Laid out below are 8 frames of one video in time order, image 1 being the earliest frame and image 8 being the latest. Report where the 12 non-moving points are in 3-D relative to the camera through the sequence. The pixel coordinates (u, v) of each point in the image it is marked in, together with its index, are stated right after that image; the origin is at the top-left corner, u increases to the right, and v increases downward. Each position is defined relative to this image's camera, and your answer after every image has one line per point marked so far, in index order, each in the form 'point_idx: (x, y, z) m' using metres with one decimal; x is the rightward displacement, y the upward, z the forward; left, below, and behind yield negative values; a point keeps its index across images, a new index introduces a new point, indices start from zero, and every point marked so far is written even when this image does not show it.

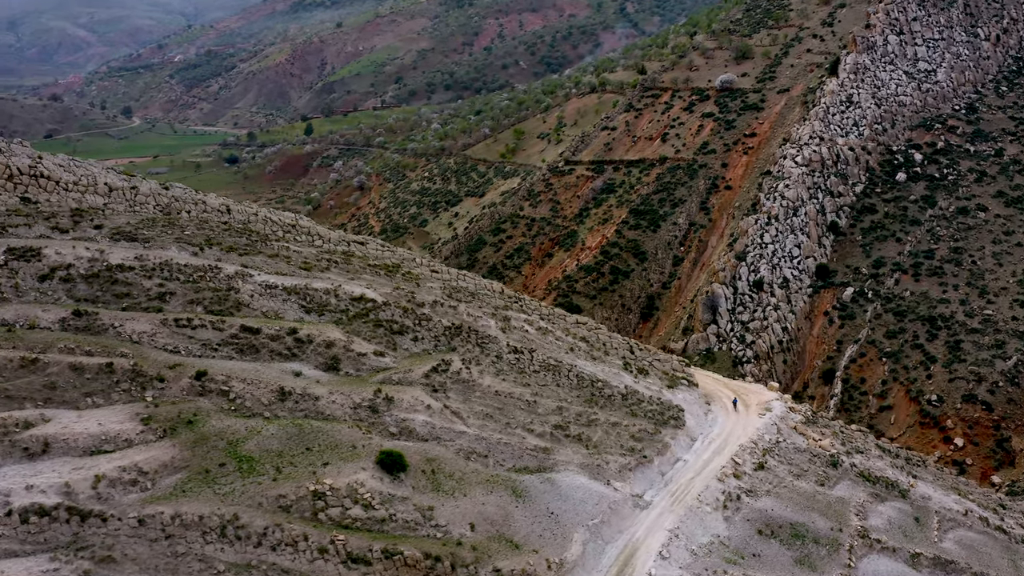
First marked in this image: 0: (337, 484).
0: (-3.1, -3.4, +19.3) m
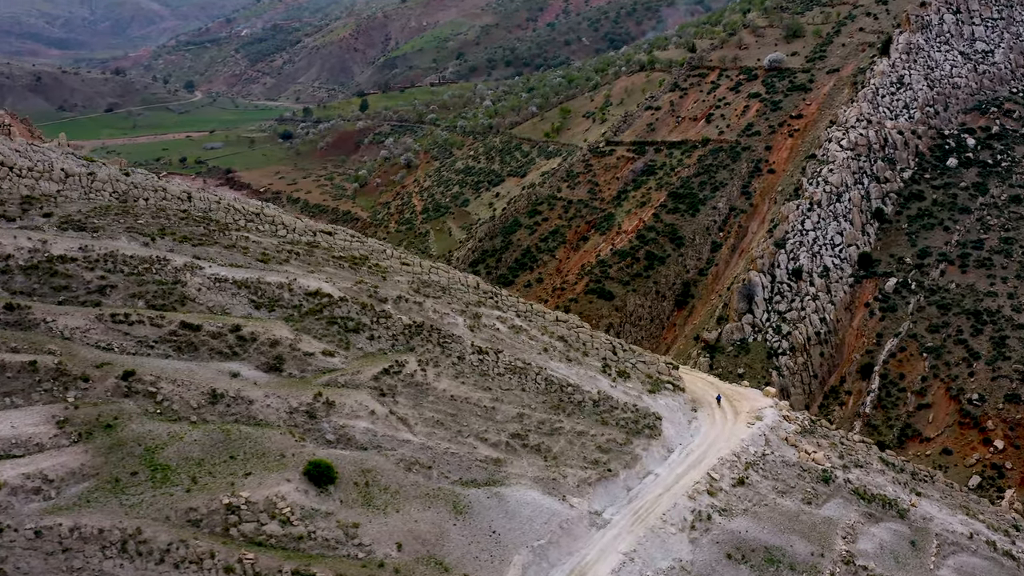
0: (-4.2, -3.4, +18.0) m
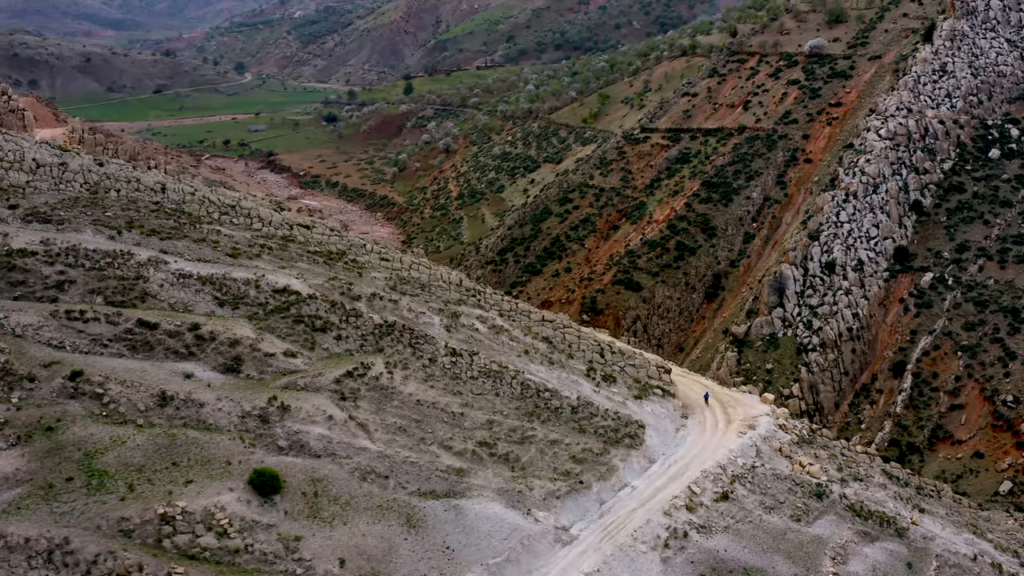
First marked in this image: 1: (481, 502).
0: (-5.0, -3.4, +17.2) m
1: (-0.5, -3.7, +19.4) m
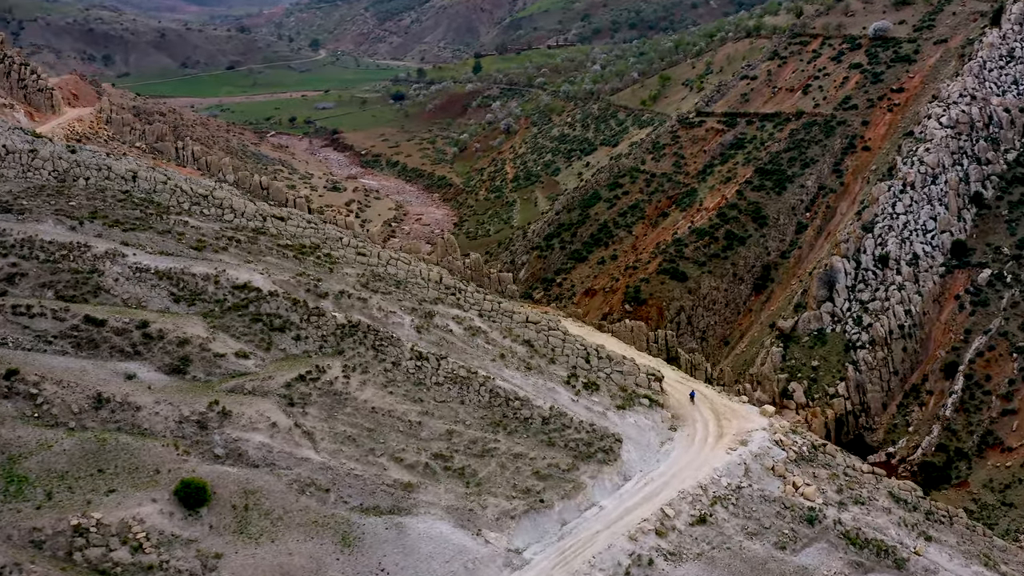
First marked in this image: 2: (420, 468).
0: (-6.0, -3.4, +16.3) m
1: (-1.4, -3.8, +18.2) m
2: (-1.6, -3.1, +19.1) m
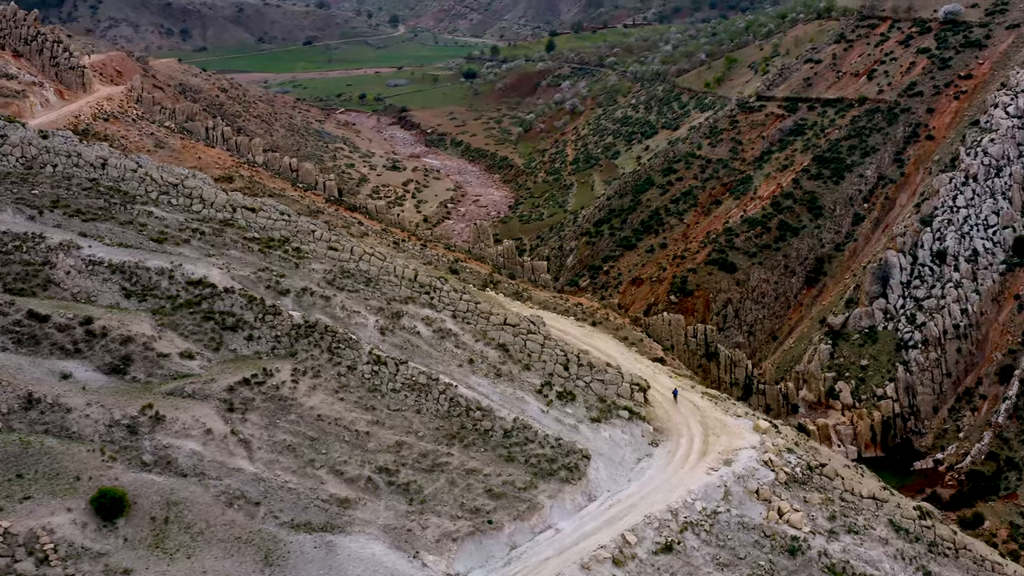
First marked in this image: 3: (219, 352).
0: (-7.0, -3.4, +15.6) m
1: (-2.3, -3.9, +17.1) m
2: (-2.4, -3.1, +18.0) m
3: (-5.2, -1.1, +19.6) m
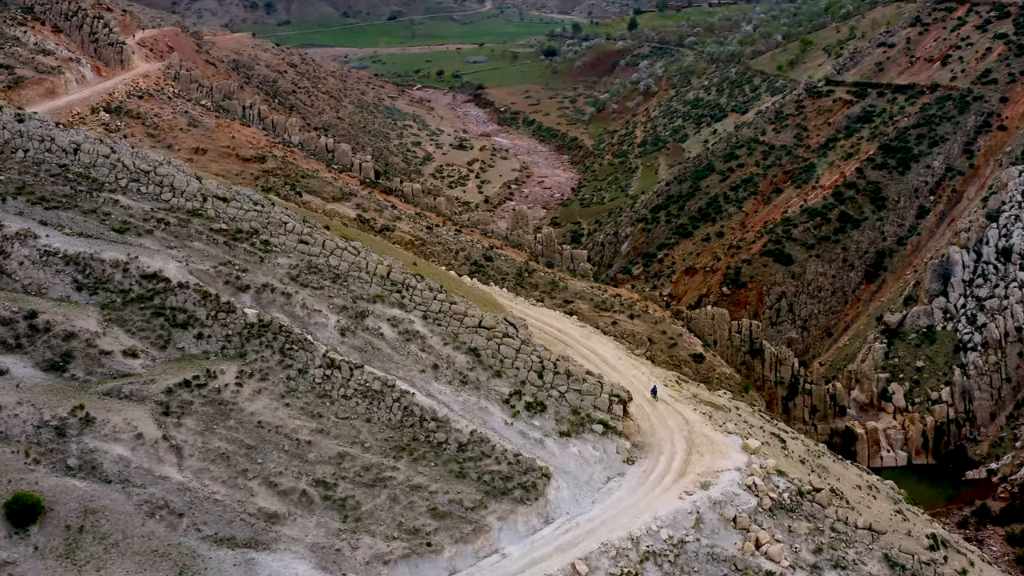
0: (-8.1, -3.4, +15.0) m
1: (-3.3, -3.9, +16.1) m
2: (-3.3, -3.2, +17.0) m
3: (-5.8, -1.1, +18.8) m
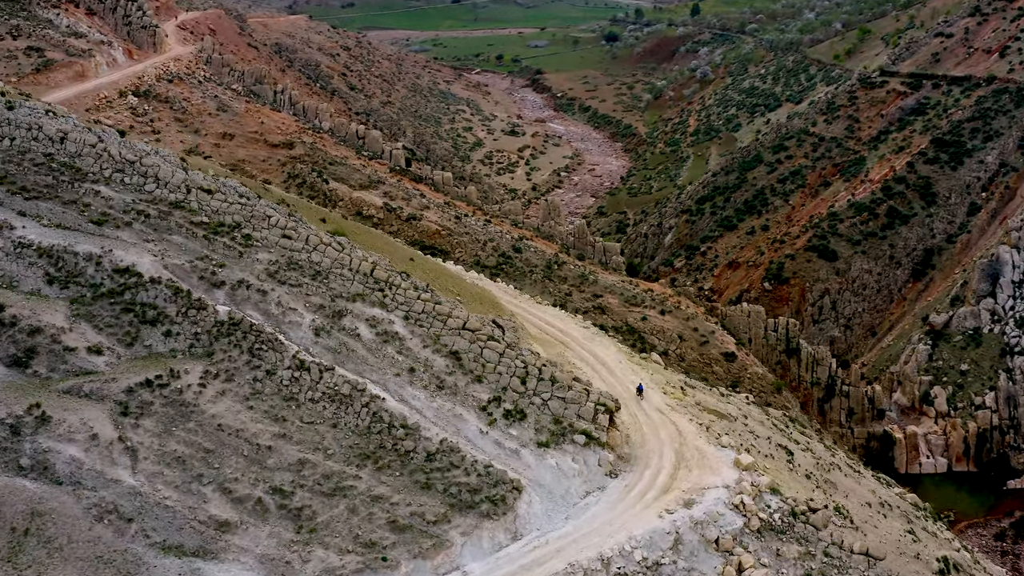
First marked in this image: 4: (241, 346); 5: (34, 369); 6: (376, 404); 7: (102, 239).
0: (-8.8, -3.3, +14.7) m
1: (-3.9, -4.0, +15.6) m
2: (-3.9, -3.2, +16.5) m
3: (-6.3, -1.0, +18.3) m
4: (-4.5, -1.0, +18.7) m
5: (-7.6, -1.3, +17.6) m
6: (-2.2, -1.9, +18.4) m
7: (-7.3, +0.9, +19.9) m
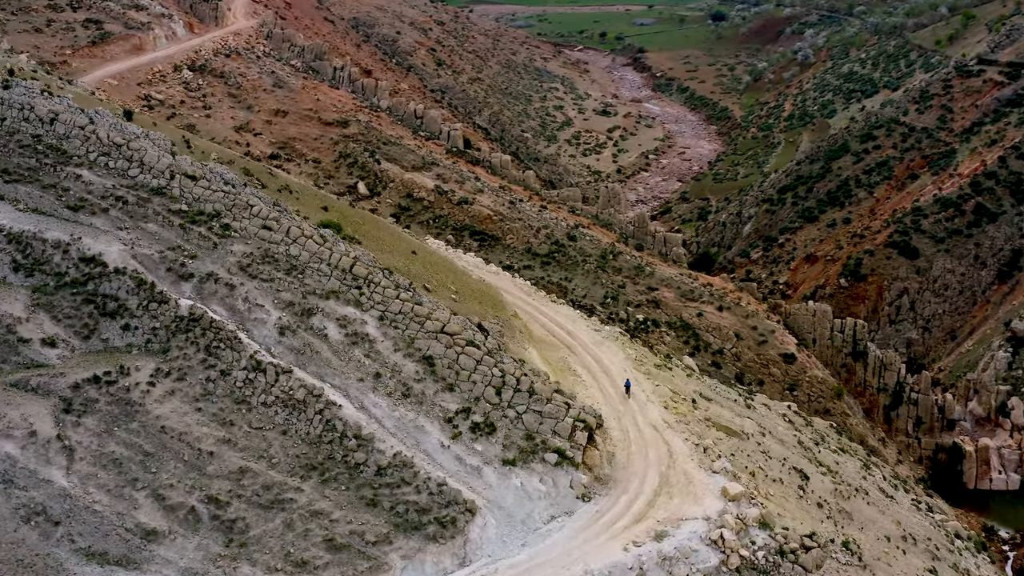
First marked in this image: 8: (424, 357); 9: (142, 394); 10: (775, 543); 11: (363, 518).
0: (-9.7, -3.1, +14.5) m
1: (-4.9, -4.0, +14.9) m
2: (-4.7, -3.2, +15.8) m
3: (-6.8, -0.8, +17.8) m
4: (-5.0, -0.9, +18.0) m
5: (-8.2, -1.1, +17.2) m
6: (-2.8, -1.9, +17.5) m
7: (-7.6, +1.1, +19.4) m
8: (-1.4, -1.2, +19.1) m
9: (-5.6, -1.6, +17.1) m
10: (+4.3, -4.1, +18.0) m
11: (-2.2, -3.3, +16.2) m
